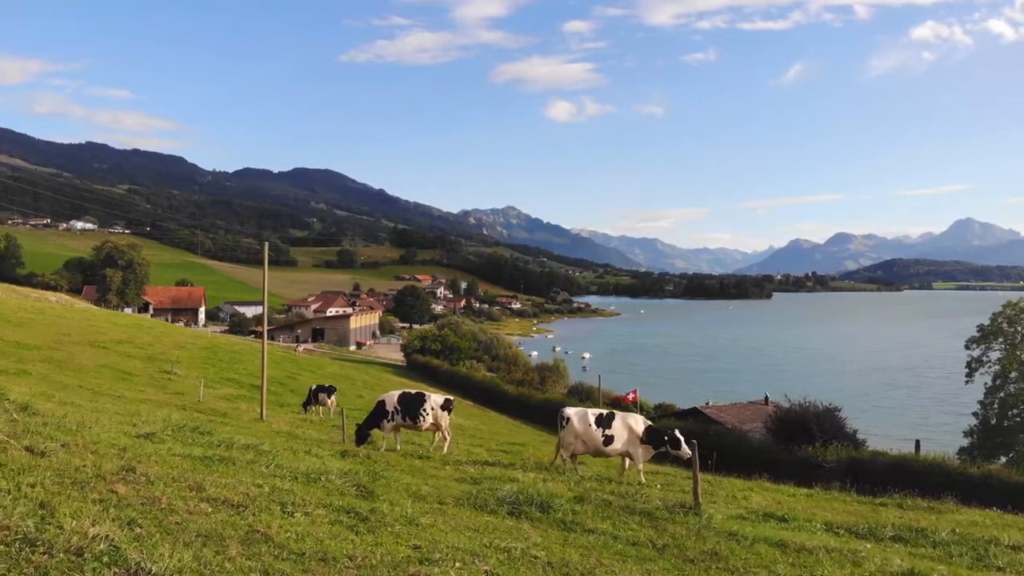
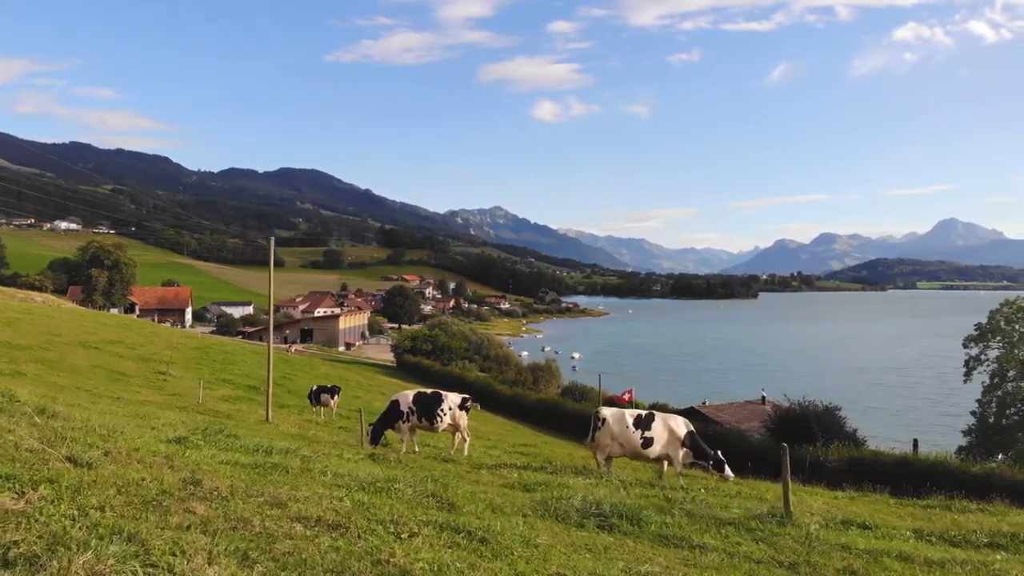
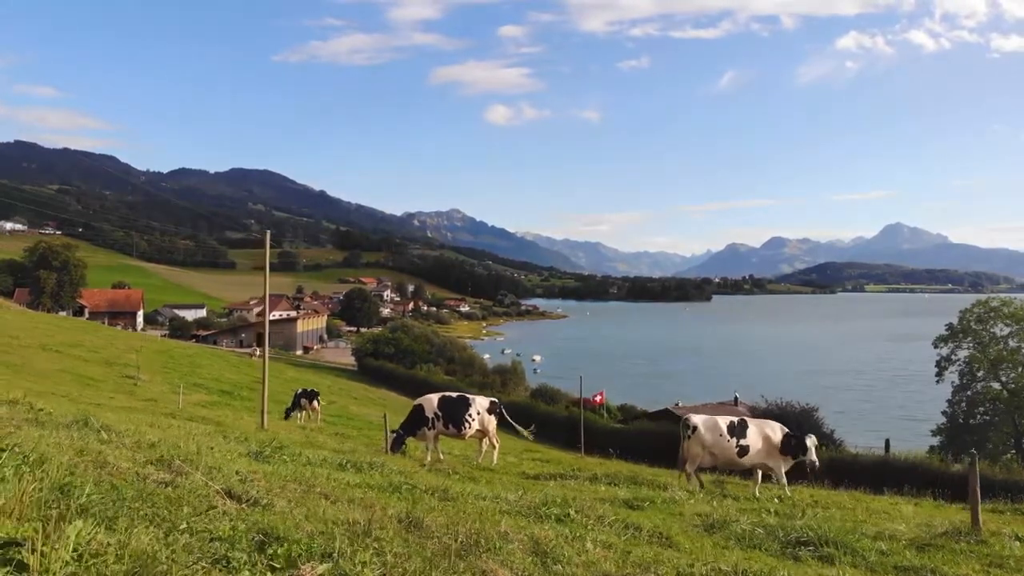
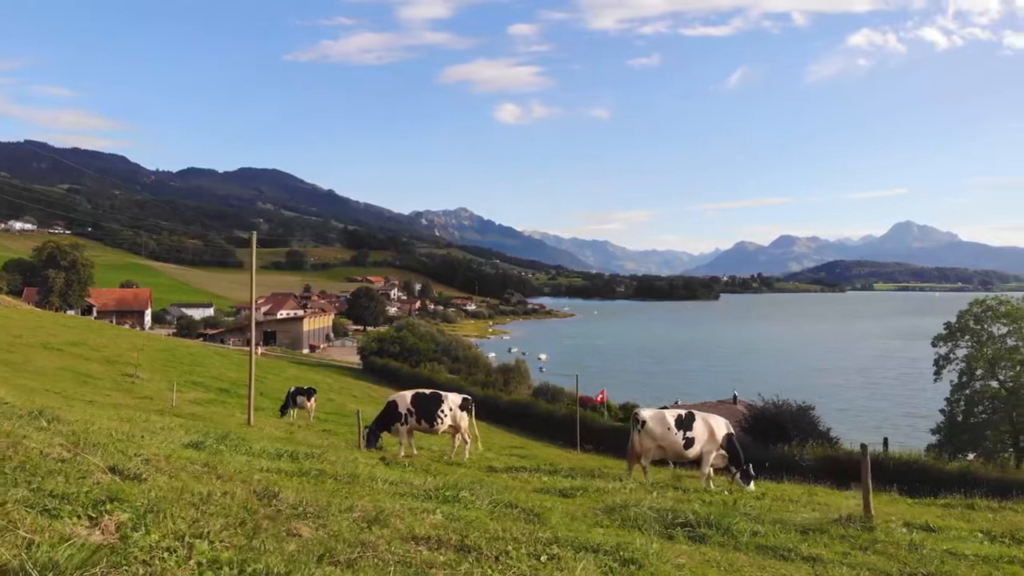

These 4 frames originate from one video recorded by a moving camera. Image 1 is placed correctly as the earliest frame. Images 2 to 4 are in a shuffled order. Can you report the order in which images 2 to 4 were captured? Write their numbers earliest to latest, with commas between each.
2, 4, 3
